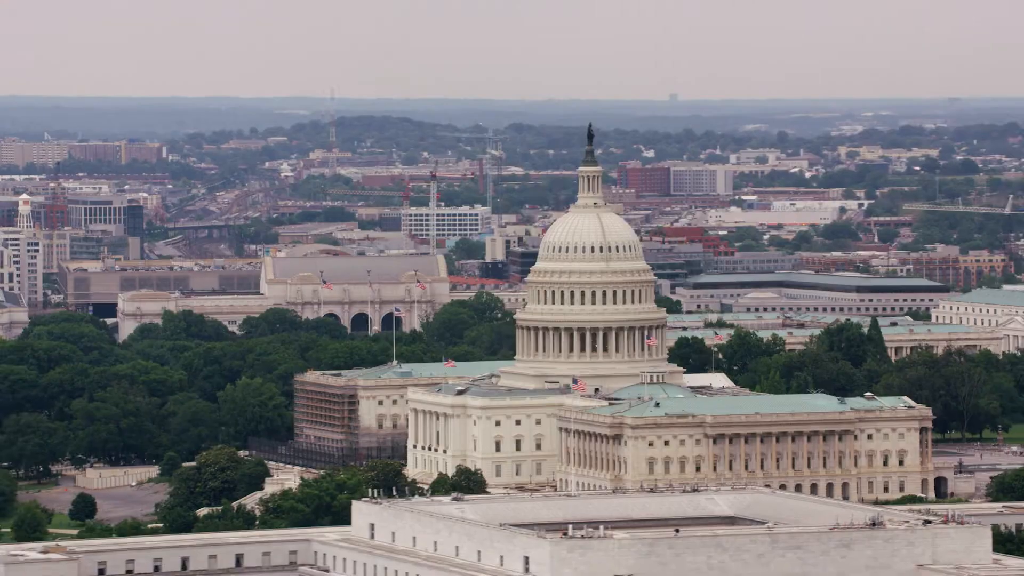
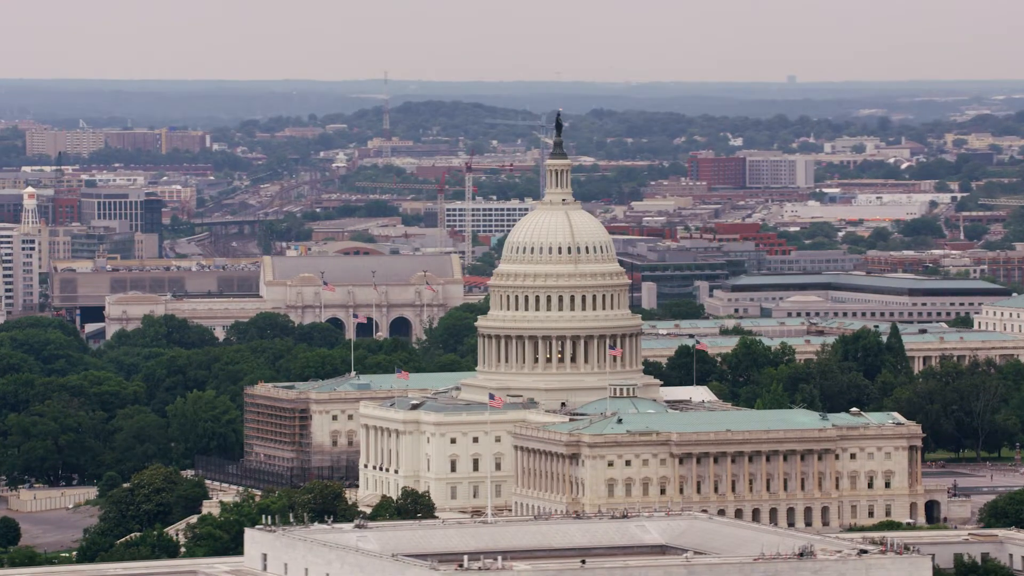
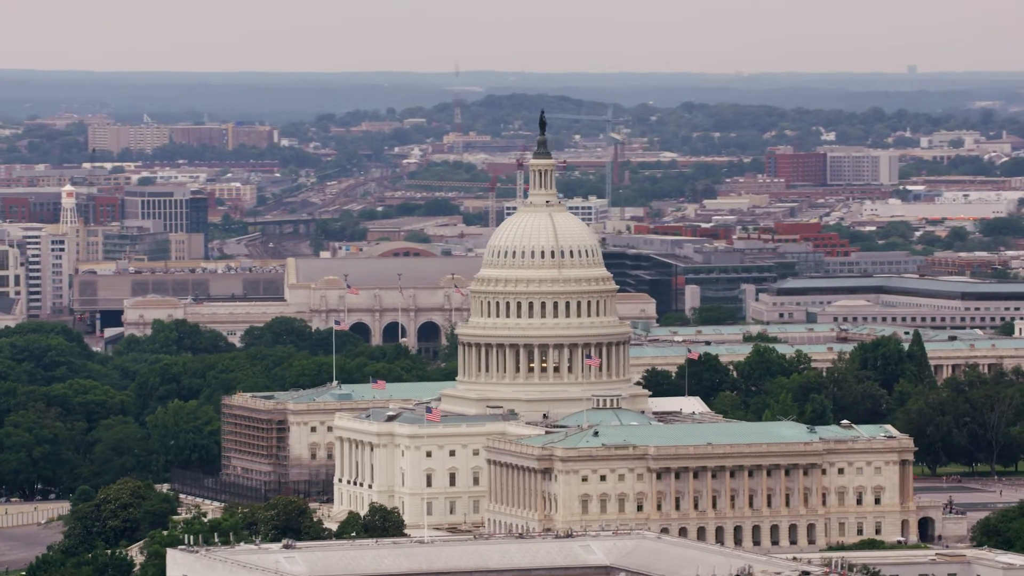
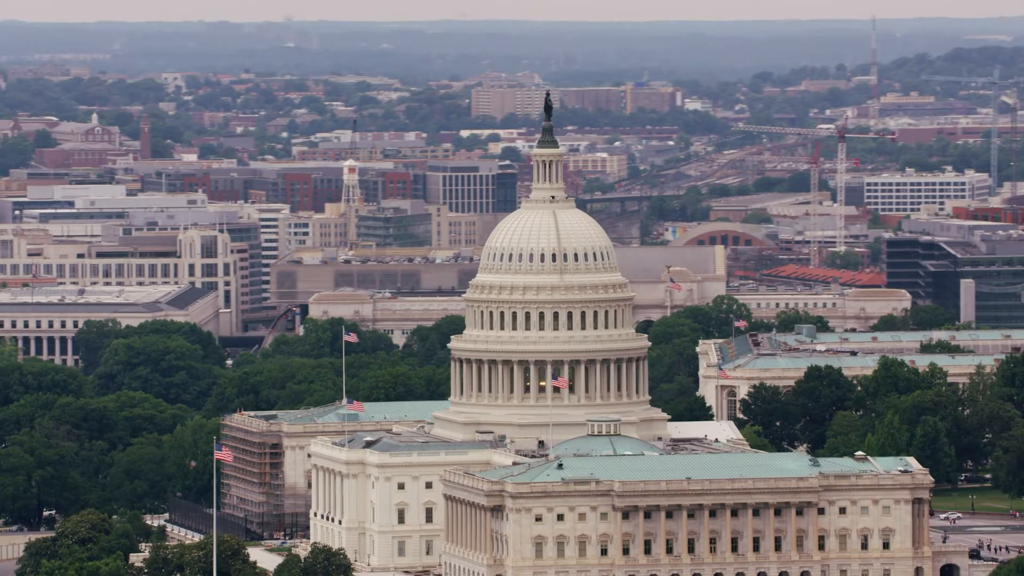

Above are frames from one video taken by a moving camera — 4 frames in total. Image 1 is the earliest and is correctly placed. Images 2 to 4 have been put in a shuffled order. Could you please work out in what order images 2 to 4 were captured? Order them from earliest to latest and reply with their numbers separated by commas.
2, 3, 4
